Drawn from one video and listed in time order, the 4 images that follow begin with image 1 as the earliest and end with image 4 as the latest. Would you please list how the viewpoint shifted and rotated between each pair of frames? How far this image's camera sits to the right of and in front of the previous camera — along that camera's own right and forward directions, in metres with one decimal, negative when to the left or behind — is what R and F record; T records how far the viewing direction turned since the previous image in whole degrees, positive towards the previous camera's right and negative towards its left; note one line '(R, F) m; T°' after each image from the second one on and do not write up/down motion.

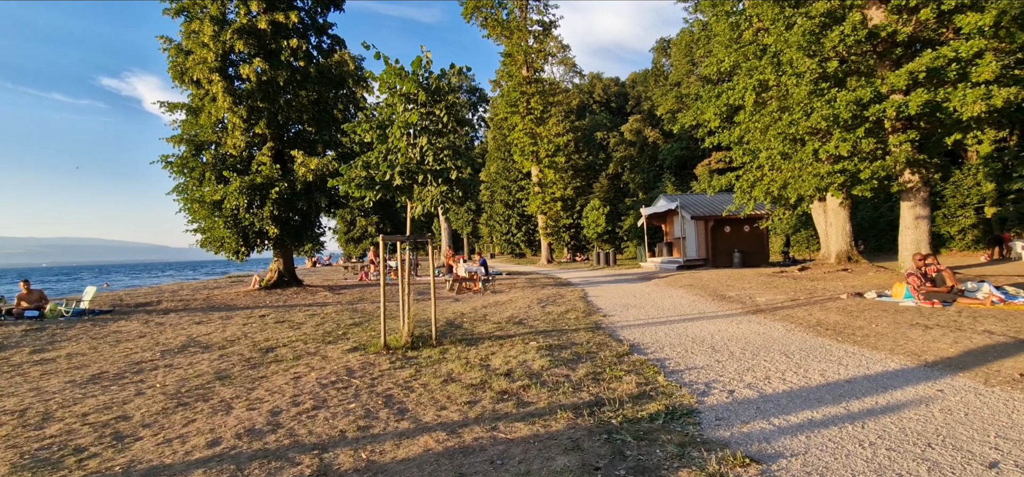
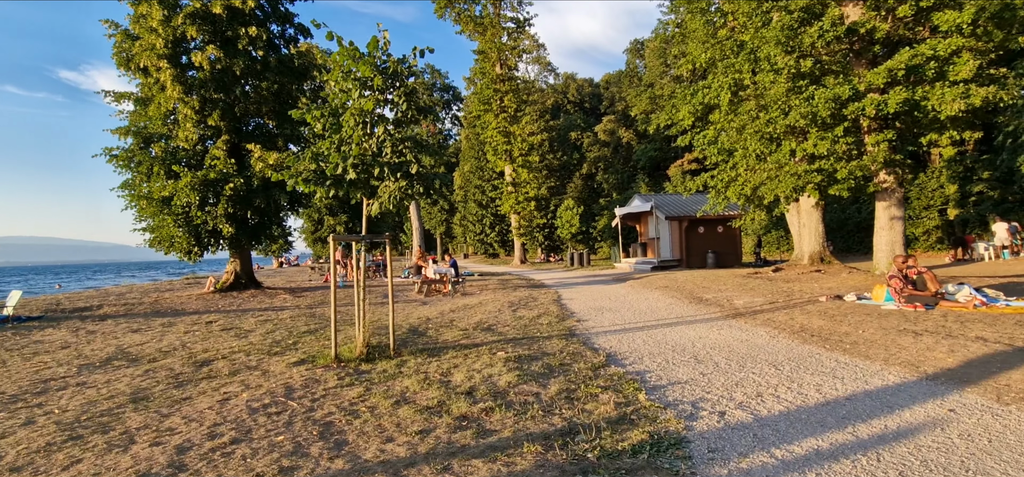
(+0.1, +0.7) m; +3°
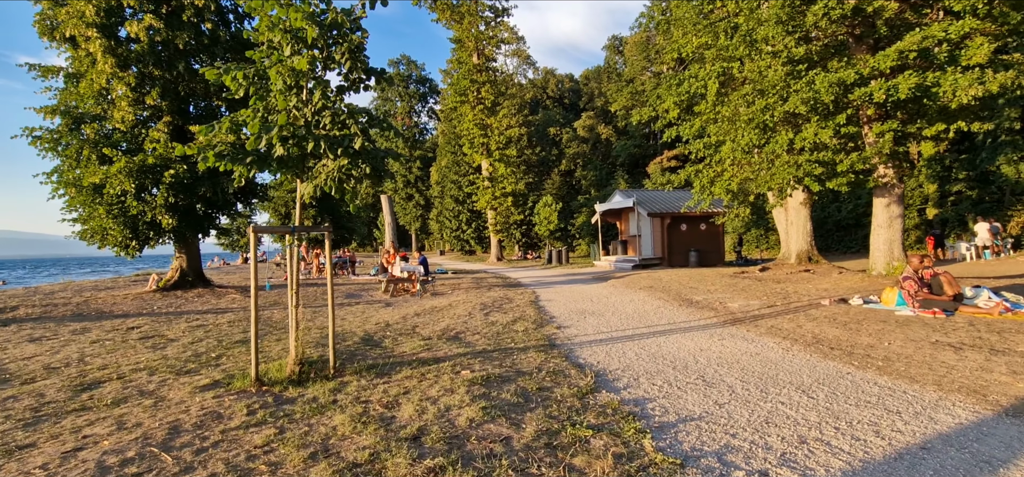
(+0.1, +1.3) m; +2°
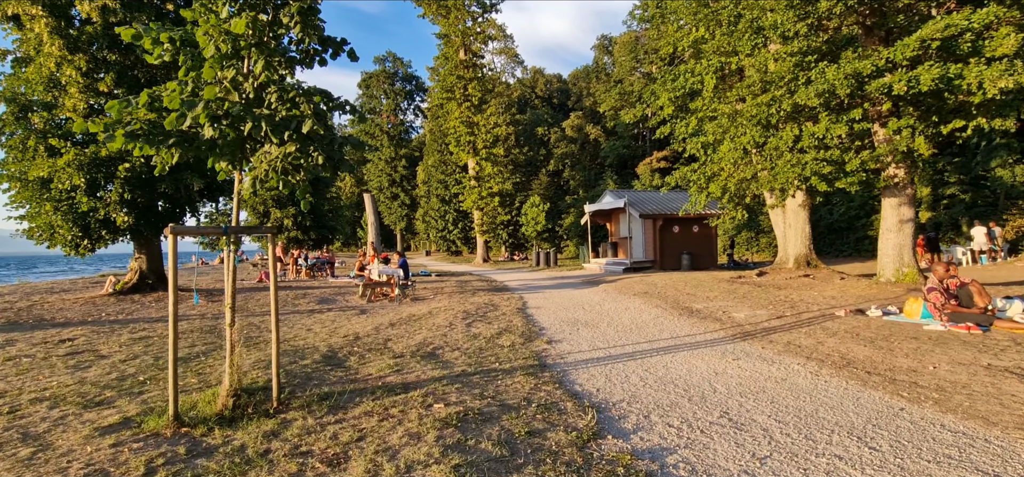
(0.0, +1.0) m; +1°
